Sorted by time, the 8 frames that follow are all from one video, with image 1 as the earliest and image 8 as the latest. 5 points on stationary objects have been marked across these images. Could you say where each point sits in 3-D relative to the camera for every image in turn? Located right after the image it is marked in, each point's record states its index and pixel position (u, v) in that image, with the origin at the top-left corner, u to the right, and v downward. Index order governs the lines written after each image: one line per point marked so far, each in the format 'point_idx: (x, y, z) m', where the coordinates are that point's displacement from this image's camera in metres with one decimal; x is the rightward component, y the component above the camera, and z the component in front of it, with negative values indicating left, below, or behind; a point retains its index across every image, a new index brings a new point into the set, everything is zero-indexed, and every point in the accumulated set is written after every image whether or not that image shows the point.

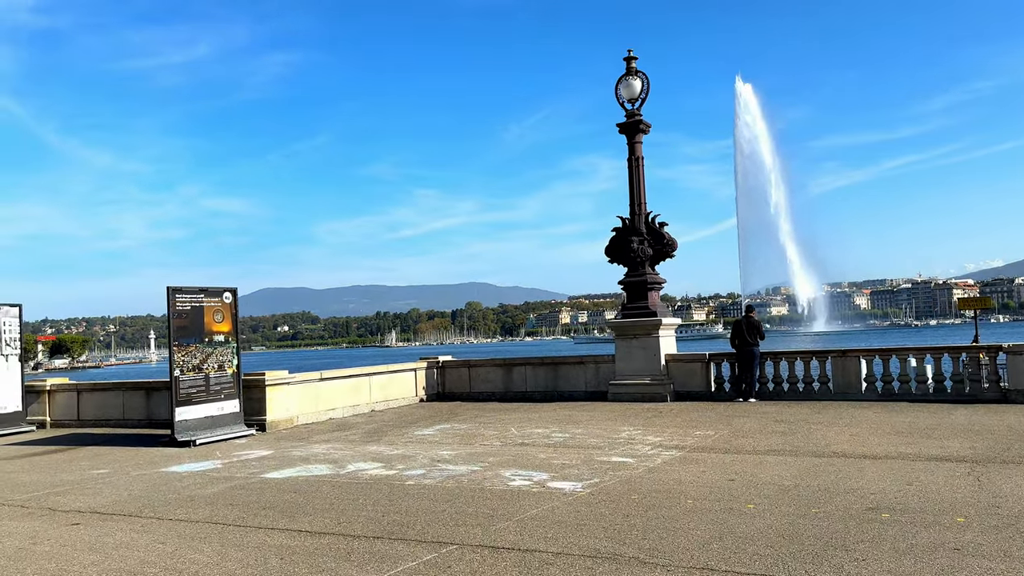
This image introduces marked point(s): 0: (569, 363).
0: (+1.3, -1.7, +17.6) m
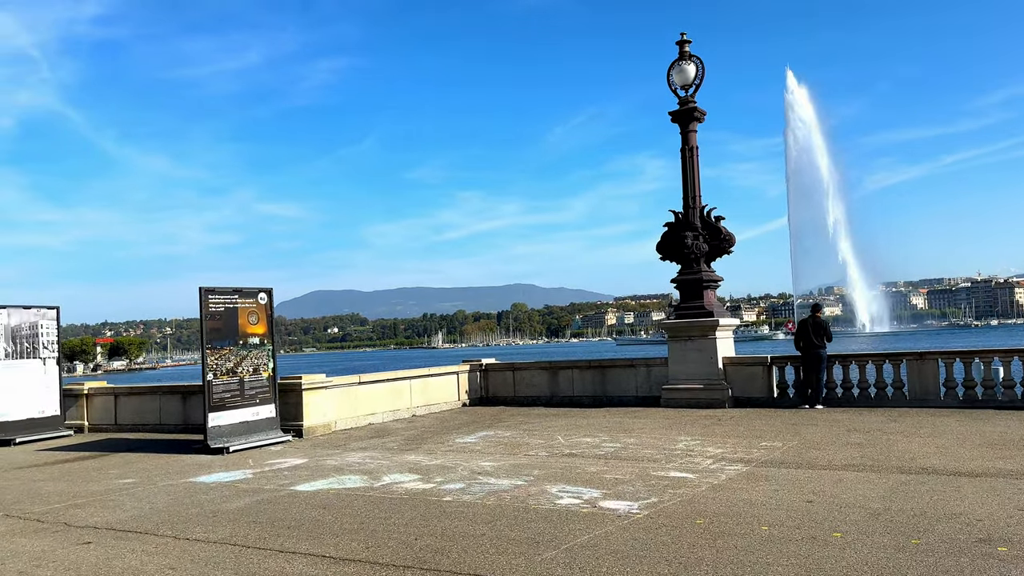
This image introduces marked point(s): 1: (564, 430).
0: (+2.3, -1.7, +16.7) m
1: (+0.9, -2.4, +12.9) m
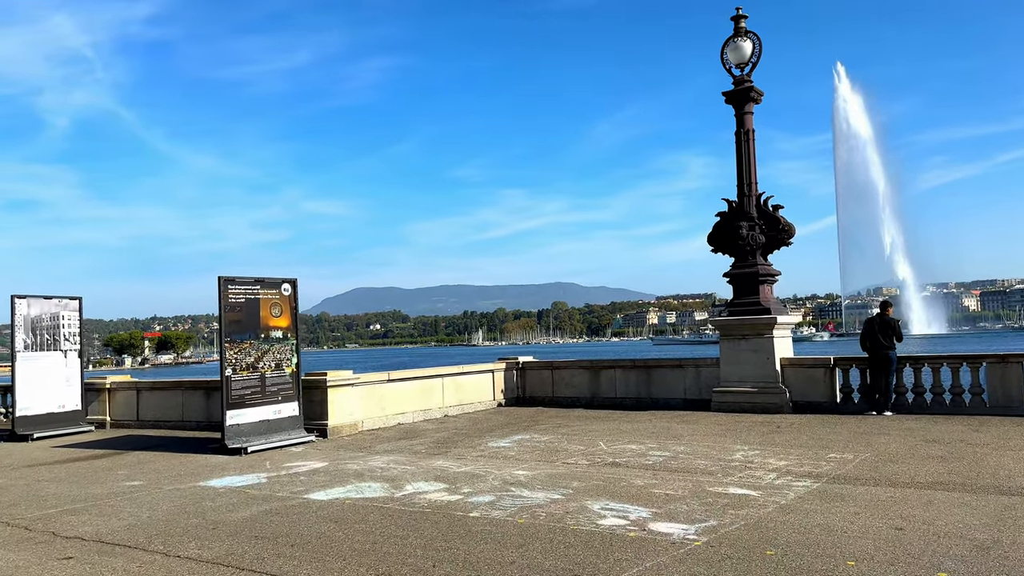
0: (+3.0, -1.6, +15.6) m
1: (+1.4, -2.2, +11.9) m
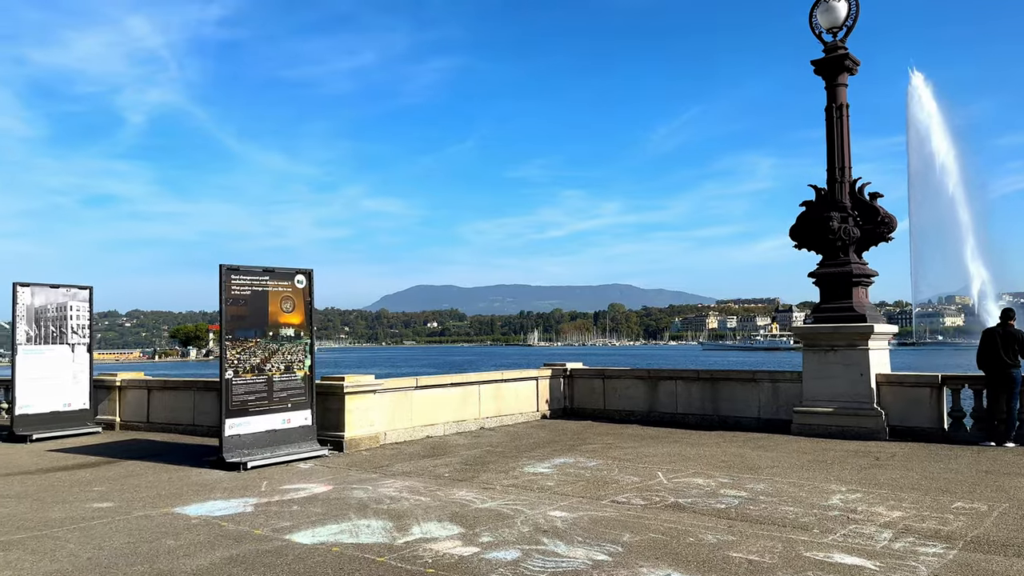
0: (+3.8, -1.6, +13.5) m
1: (+2.0, -2.2, +9.9) m
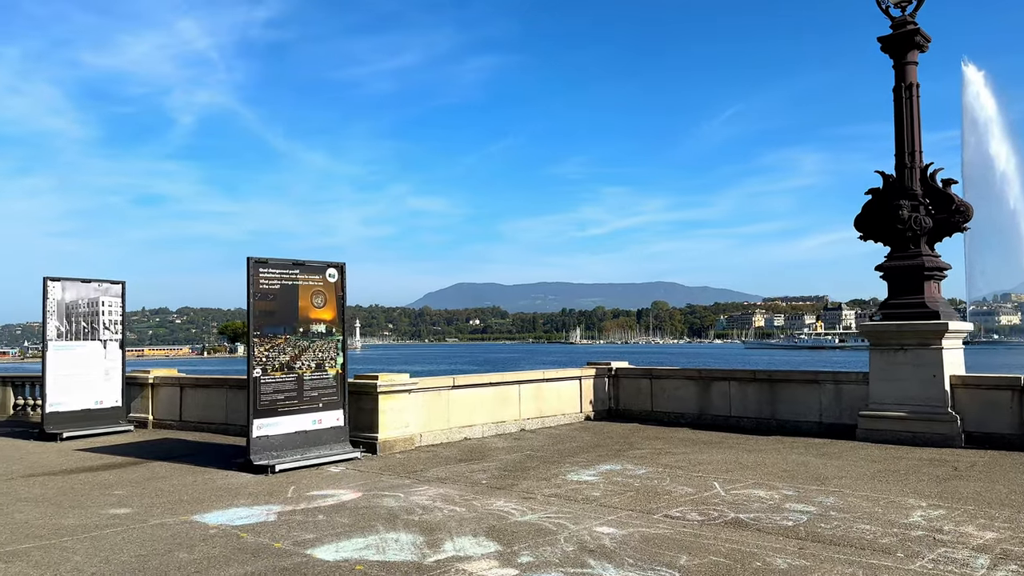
0: (+4.5, -1.5, +12.6) m
1: (+2.5, -2.1, +9.1) m
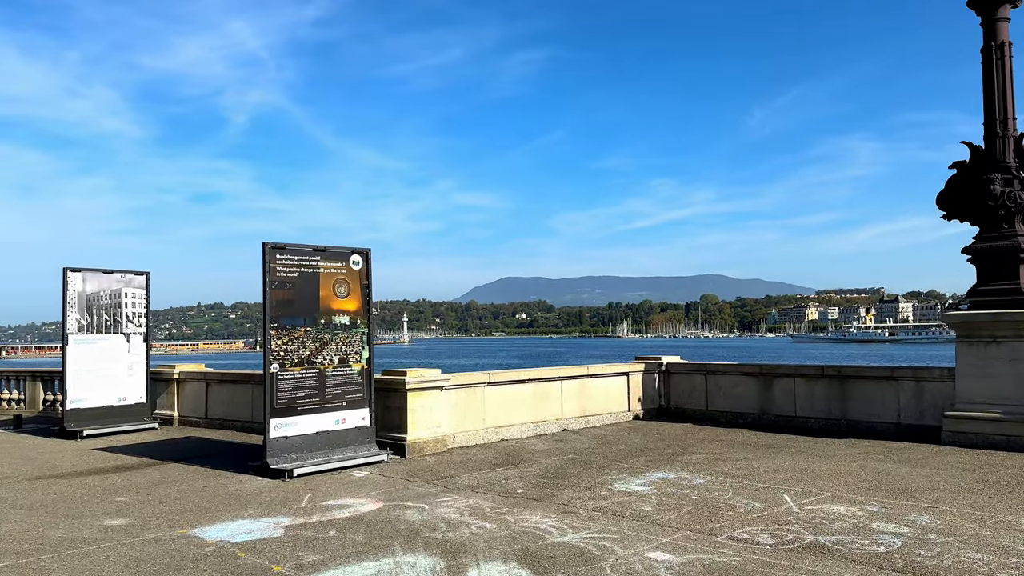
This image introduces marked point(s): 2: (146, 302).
0: (+5.1, -1.3, +11.3) m
1: (+2.9, -2.0, +8.0) m
2: (-6.3, -0.2, +13.4) m
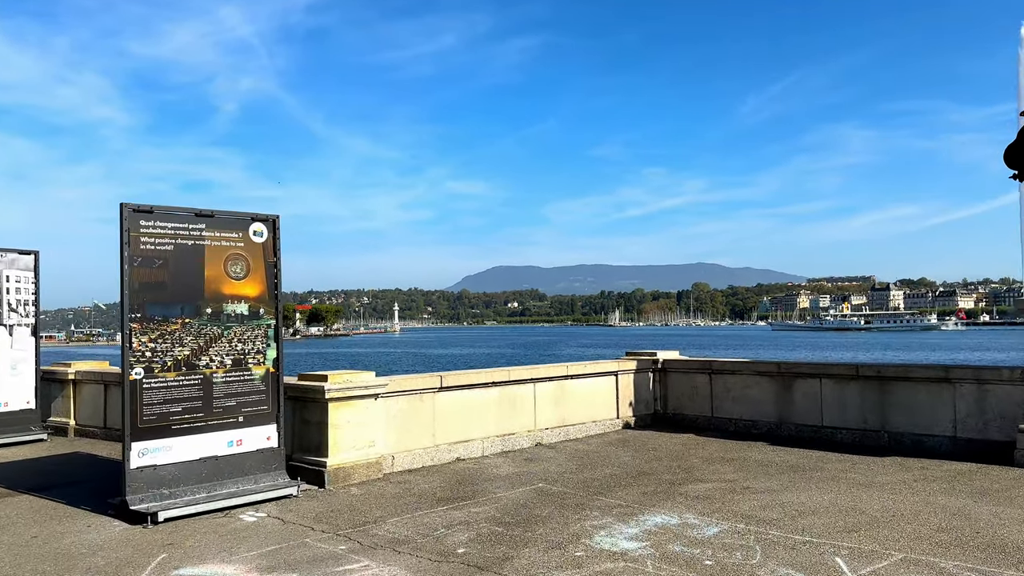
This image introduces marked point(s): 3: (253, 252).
0: (+4.6, -1.1, +9.0) m
1: (+2.4, -1.8, +5.7) m
2: (-6.8, 0.0, +11.0) m
3: (-2.5, +0.4, +7.6) m
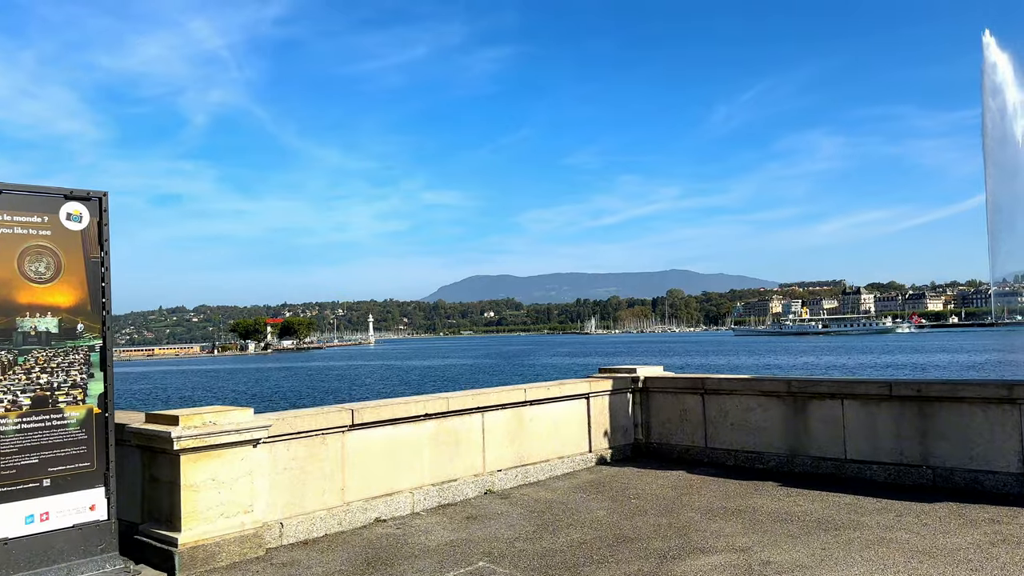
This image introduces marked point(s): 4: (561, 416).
0: (+4.1, -1.0, +7.0) m
1: (+2.0, -1.7, +3.6) m
2: (-7.4, -0.1, +8.7) m
3: (-3.0, +0.3, +5.3) m
4: (+0.5, -1.4, +8.5) m
